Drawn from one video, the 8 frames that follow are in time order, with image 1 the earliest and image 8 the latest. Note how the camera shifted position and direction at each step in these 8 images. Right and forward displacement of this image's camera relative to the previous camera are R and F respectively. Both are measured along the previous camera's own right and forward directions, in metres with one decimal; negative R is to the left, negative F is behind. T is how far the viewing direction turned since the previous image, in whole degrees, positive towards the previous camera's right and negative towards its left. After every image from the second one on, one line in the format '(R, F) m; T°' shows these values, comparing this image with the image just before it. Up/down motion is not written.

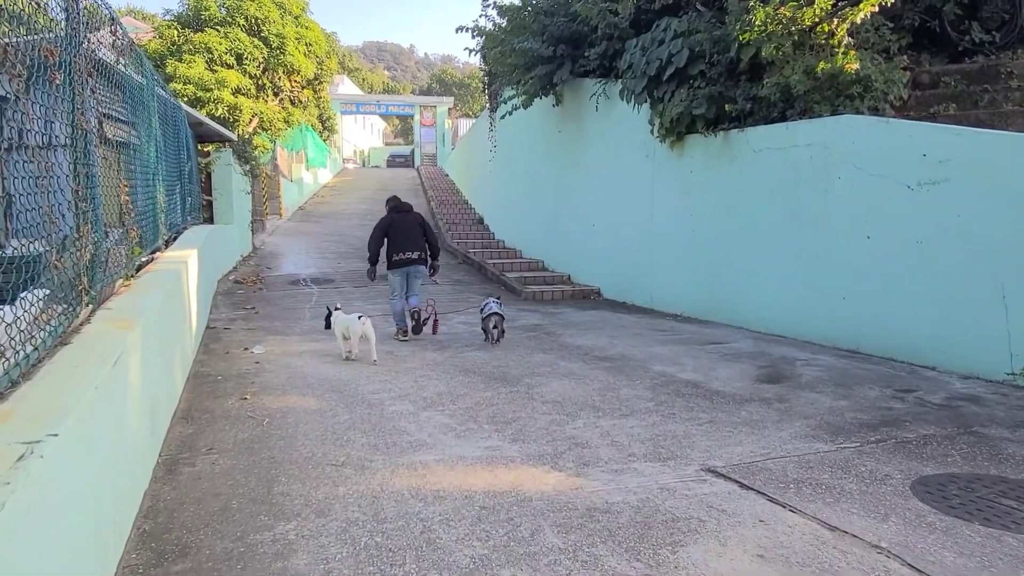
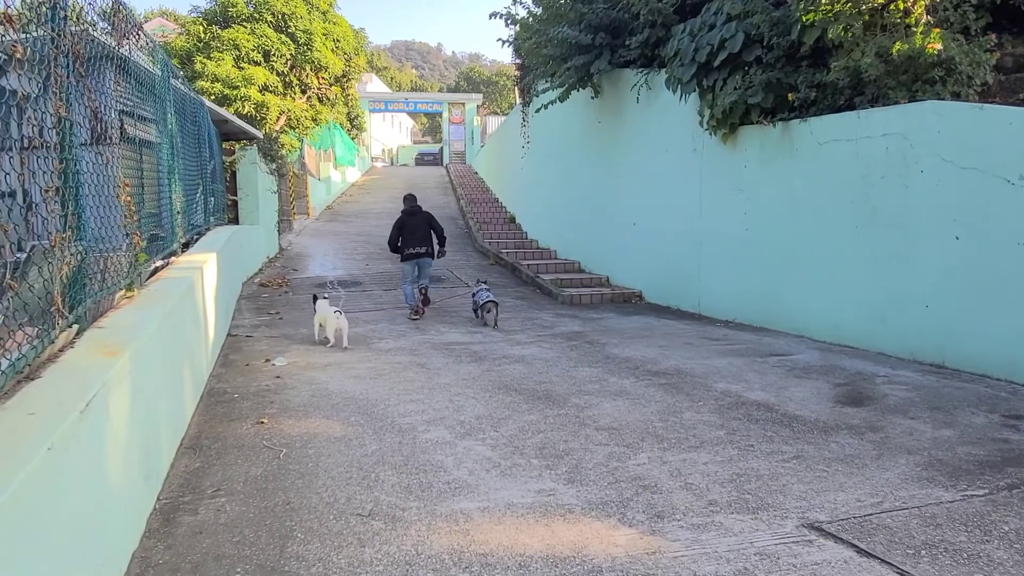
(-0.1, +0.4) m; -2°
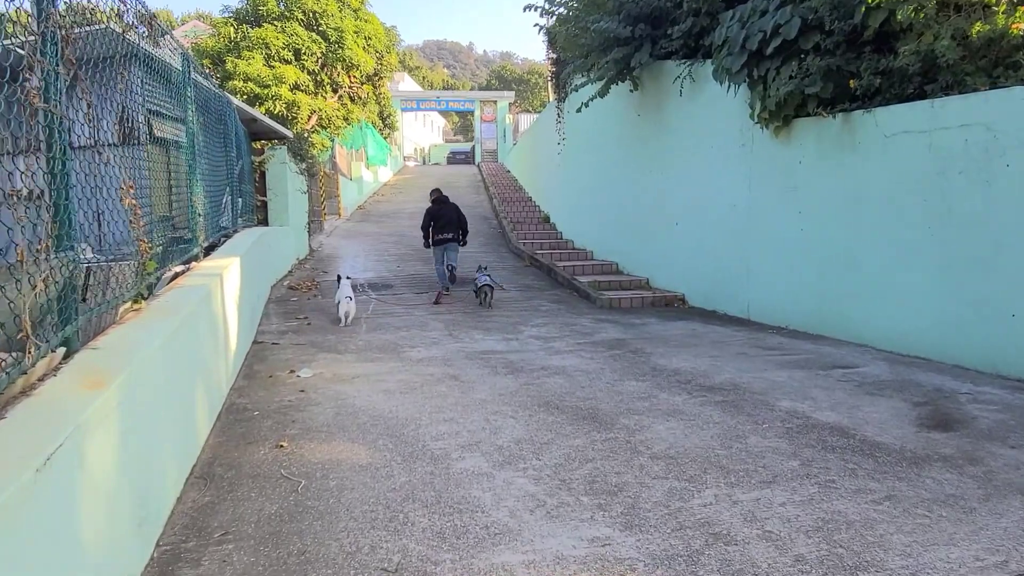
(0.0, +0.3) m; -3°
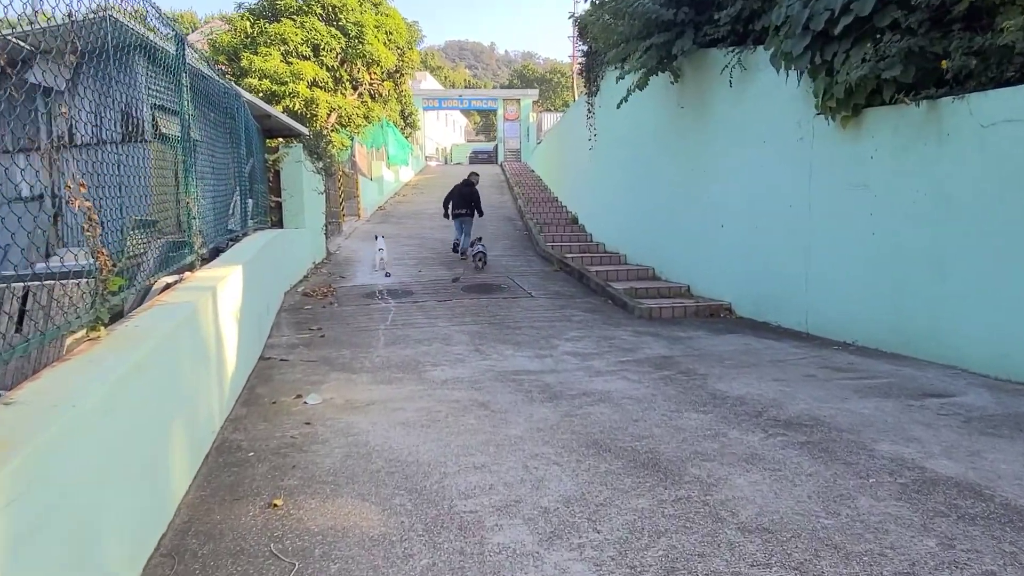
(-0.1, +0.6) m; -2°
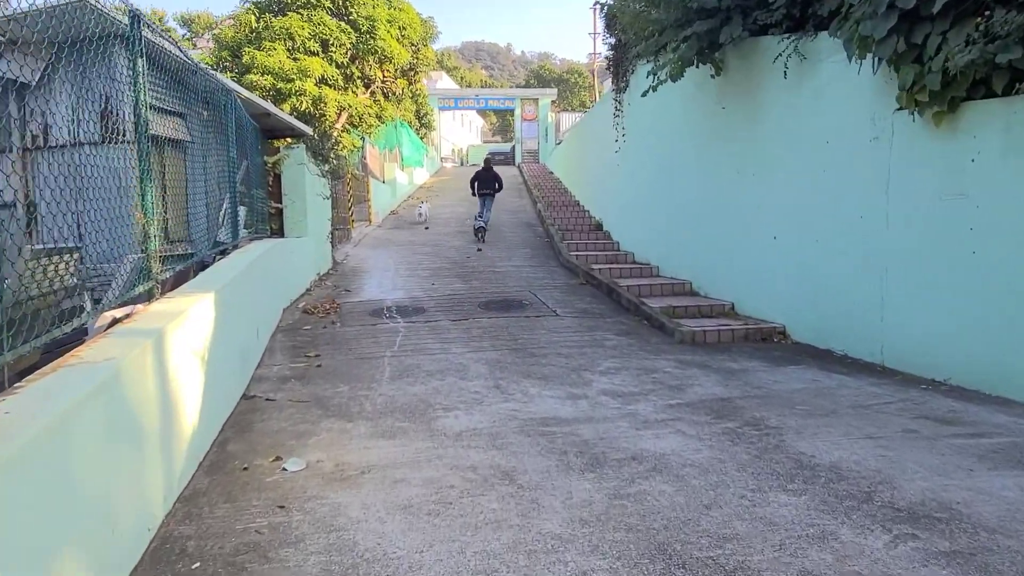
(-0.1, +0.8) m; -1°
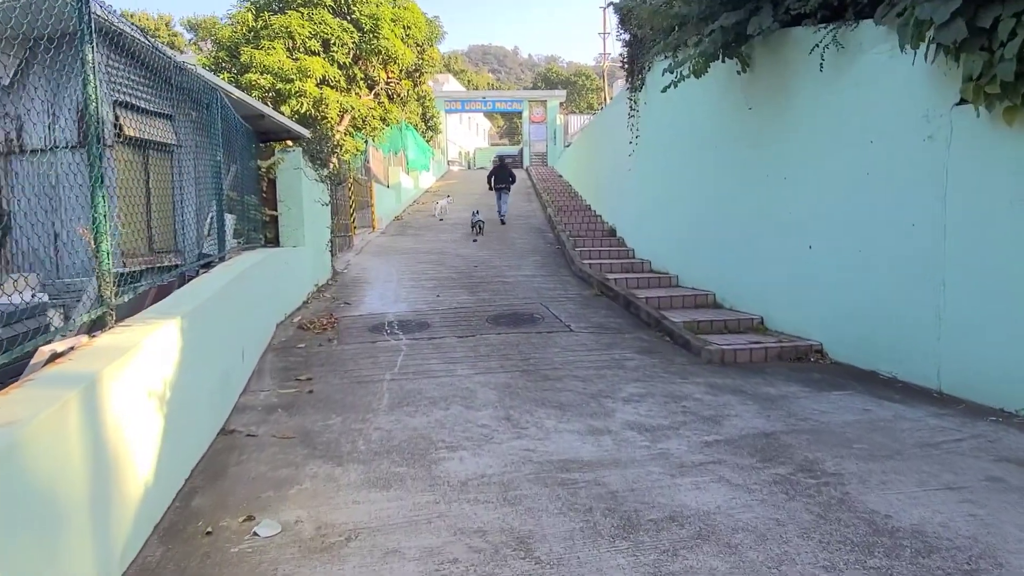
(0.0, +0.5) m; -1°
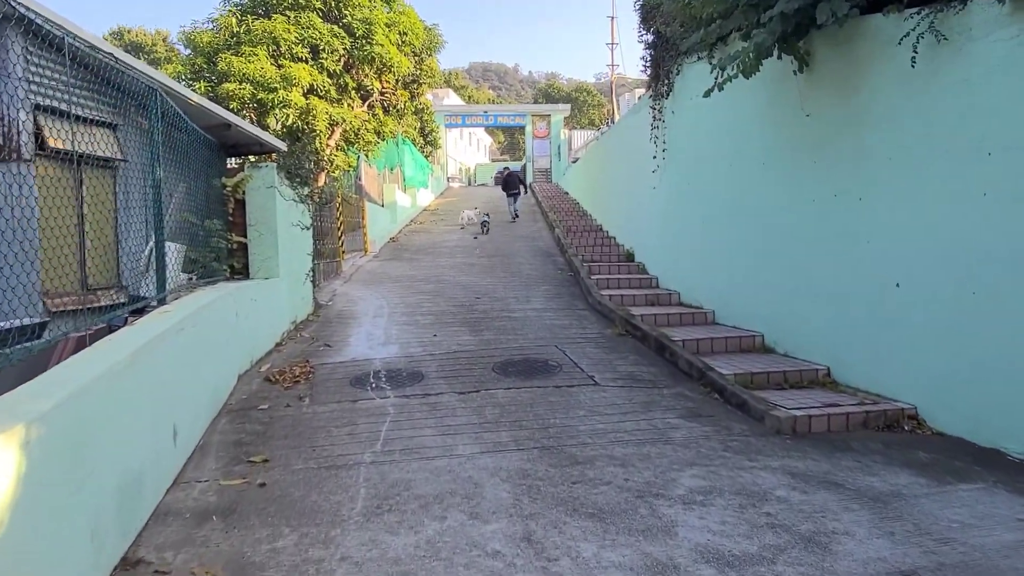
(-0.1, +1.2) m; 0°
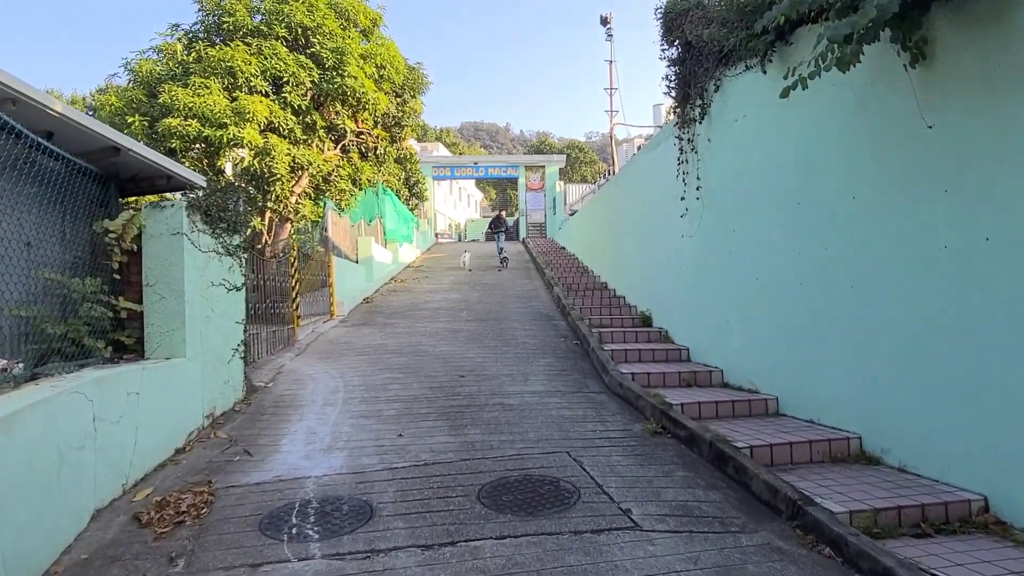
(0.0, +1.8) m; +1°
